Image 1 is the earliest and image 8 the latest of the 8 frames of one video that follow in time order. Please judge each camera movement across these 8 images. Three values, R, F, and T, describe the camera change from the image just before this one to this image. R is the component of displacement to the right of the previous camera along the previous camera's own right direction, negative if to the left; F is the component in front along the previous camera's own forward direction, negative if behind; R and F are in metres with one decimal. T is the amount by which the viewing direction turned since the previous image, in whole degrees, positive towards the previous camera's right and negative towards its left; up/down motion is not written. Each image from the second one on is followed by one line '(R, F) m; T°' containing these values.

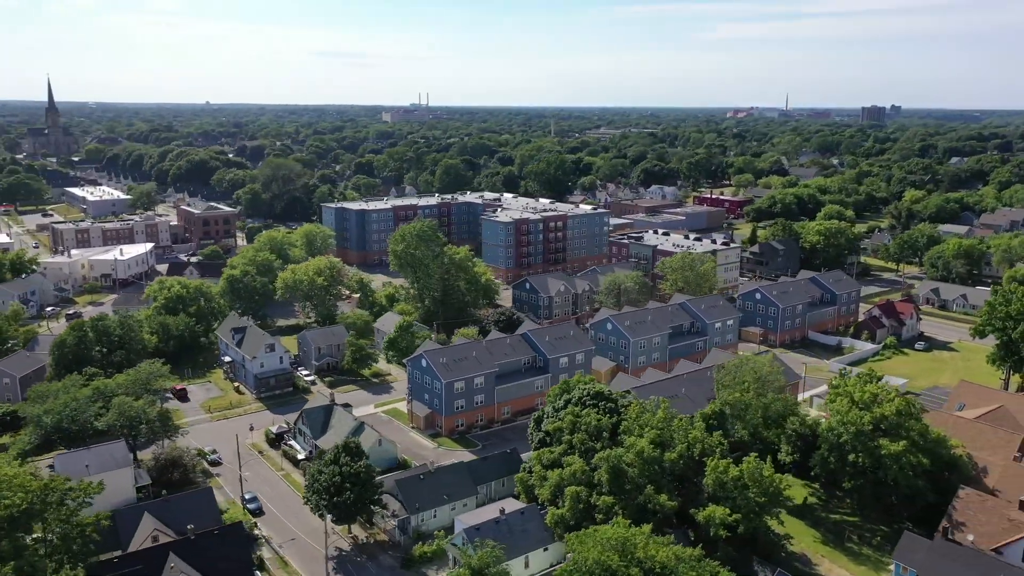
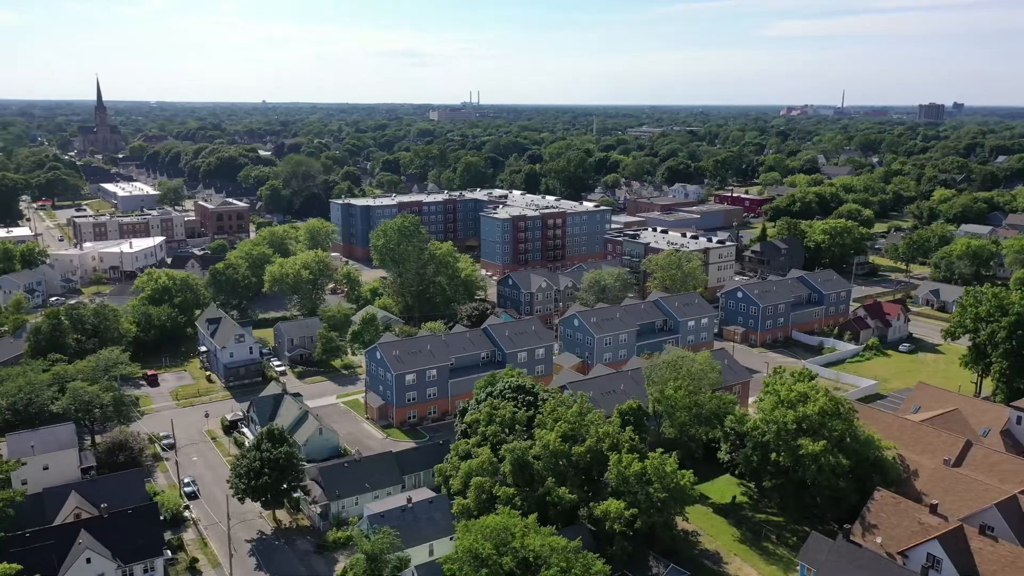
(+5.0, -0.2) m; -4°
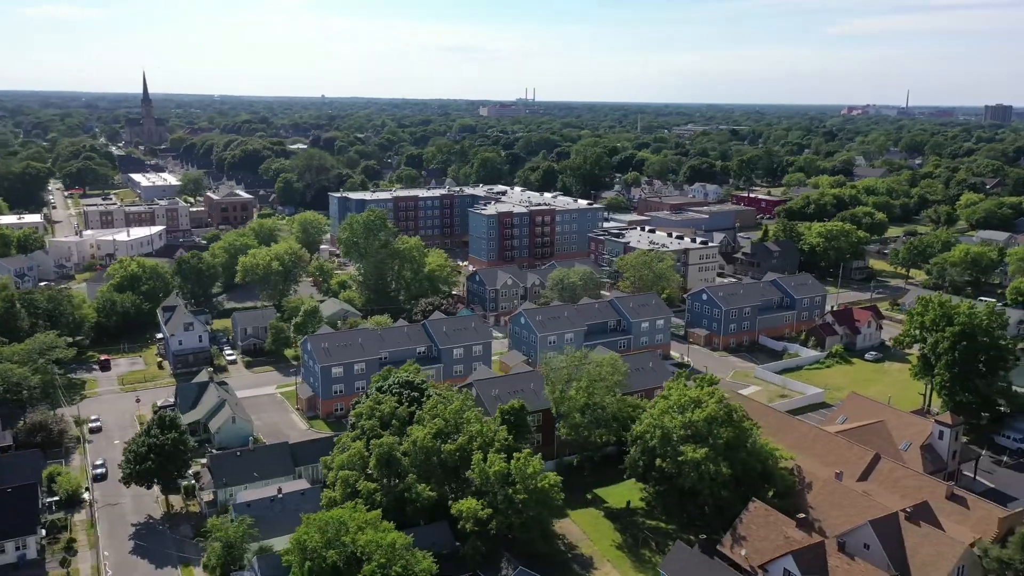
(+6.3, +0.4) m; -4°
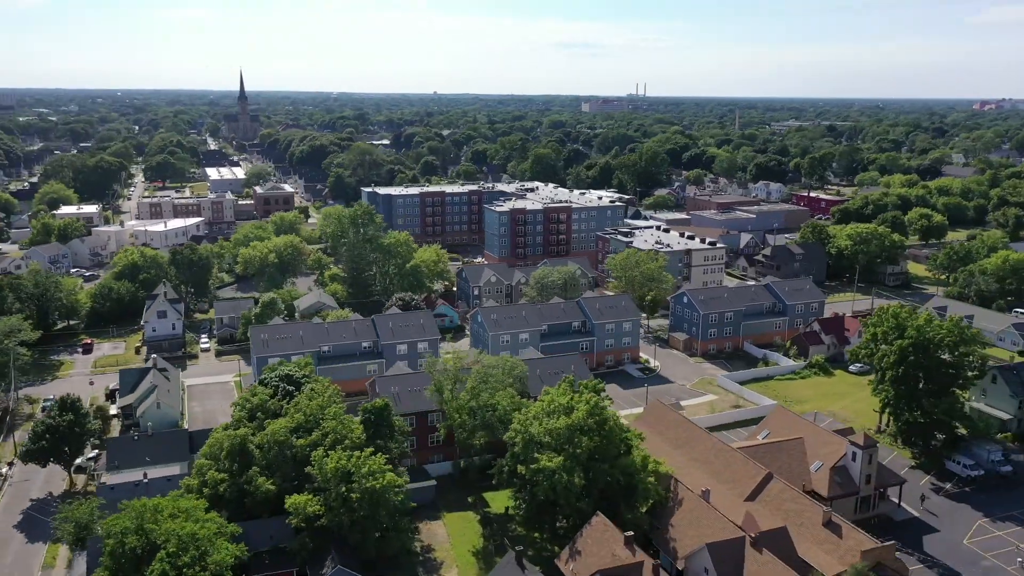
(+8.8, +1.1) m; -8°
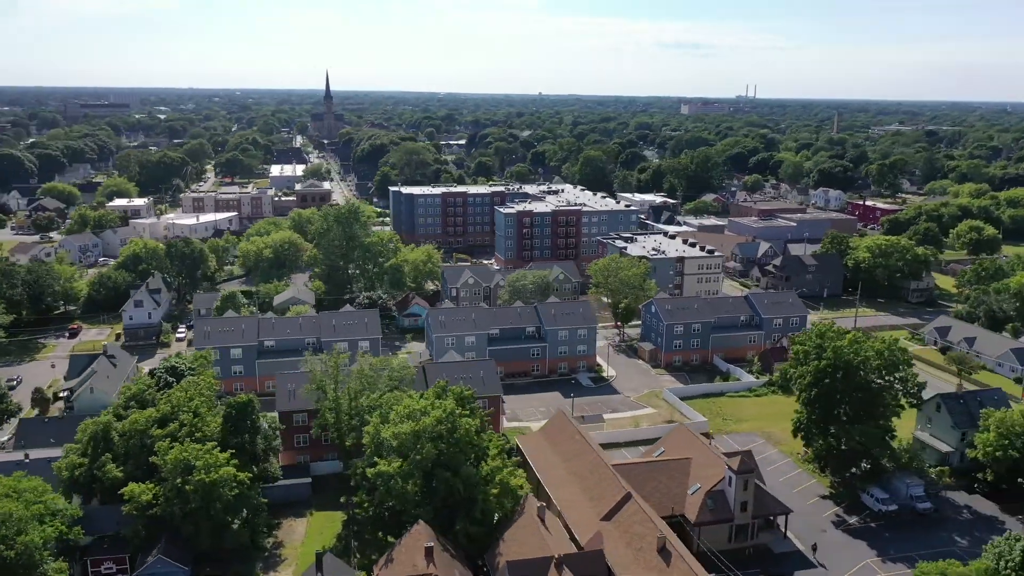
(+8.7, +1.0) m; -7°
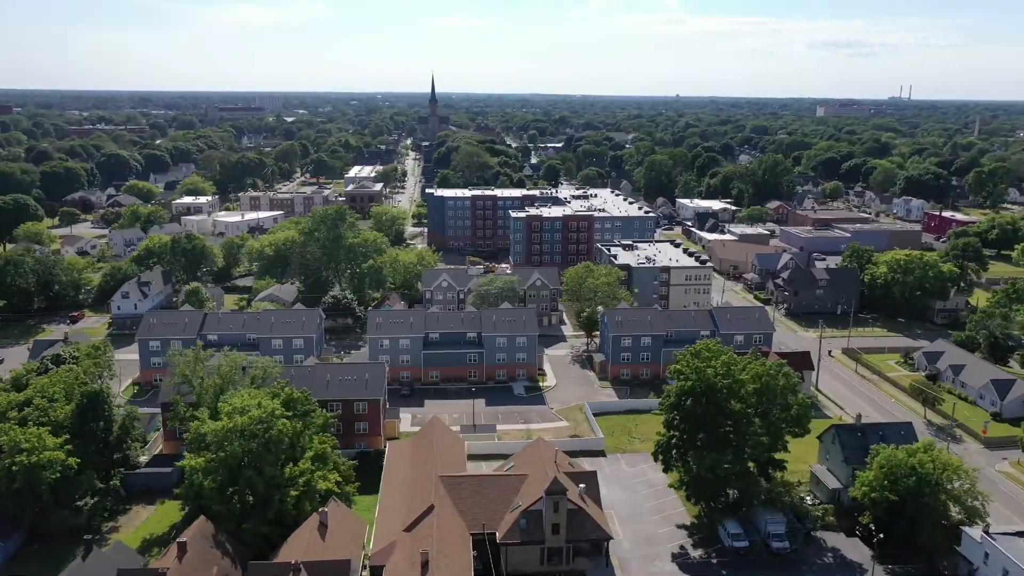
(+11.2, +1.4) m; -9°
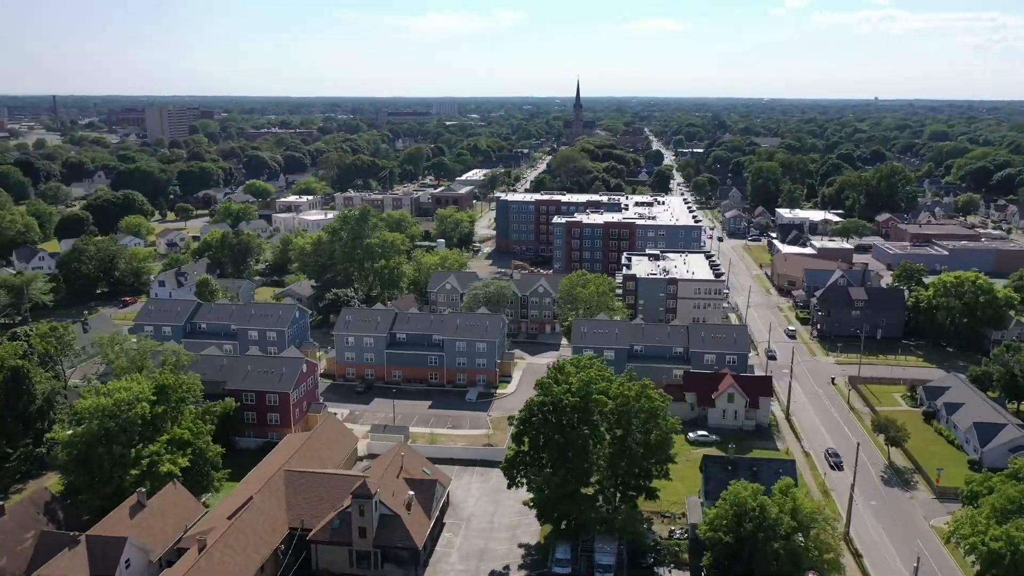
(+12.3, +1.6) m; -12°
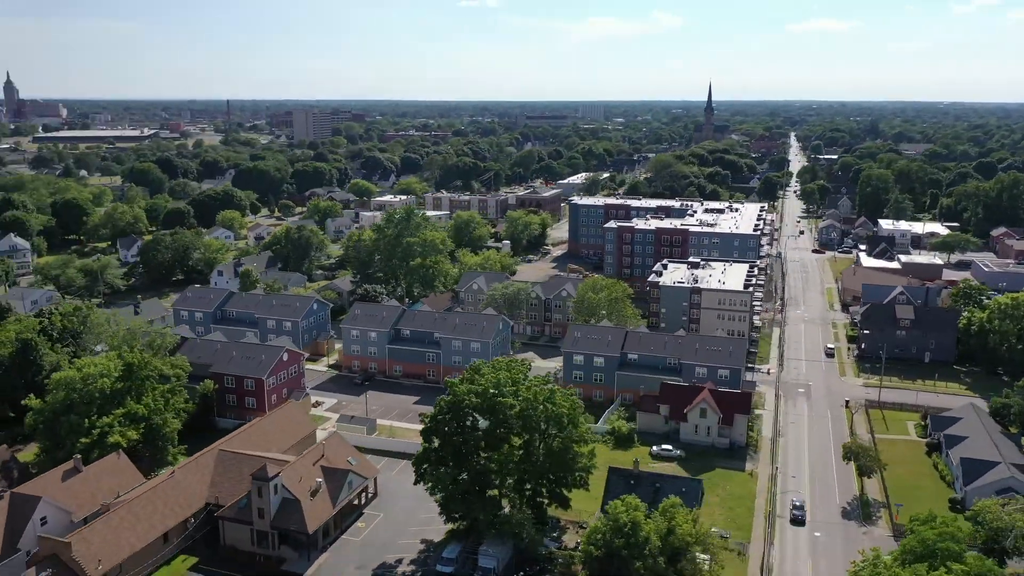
(+8.9, +0.7) m; -11°
